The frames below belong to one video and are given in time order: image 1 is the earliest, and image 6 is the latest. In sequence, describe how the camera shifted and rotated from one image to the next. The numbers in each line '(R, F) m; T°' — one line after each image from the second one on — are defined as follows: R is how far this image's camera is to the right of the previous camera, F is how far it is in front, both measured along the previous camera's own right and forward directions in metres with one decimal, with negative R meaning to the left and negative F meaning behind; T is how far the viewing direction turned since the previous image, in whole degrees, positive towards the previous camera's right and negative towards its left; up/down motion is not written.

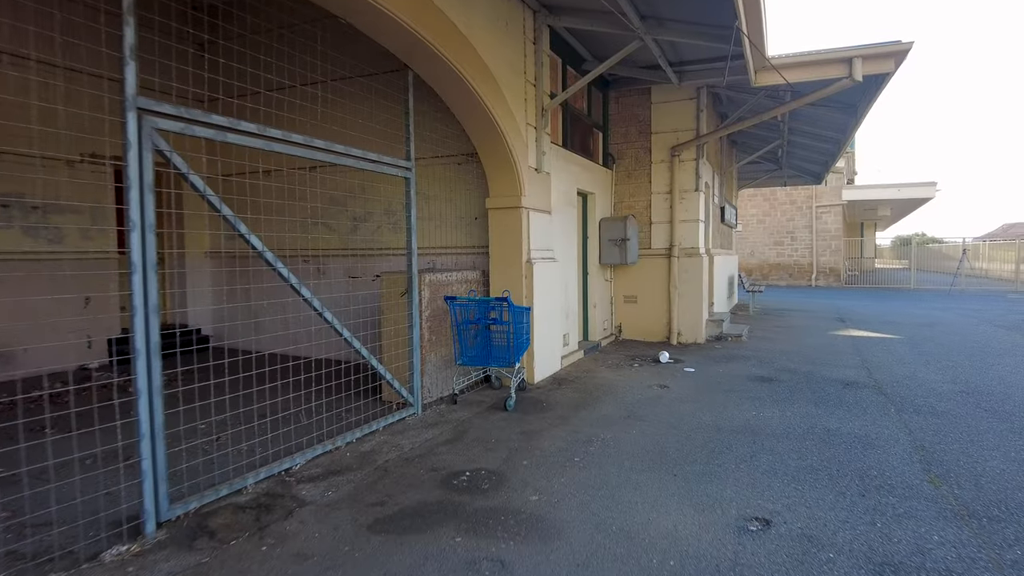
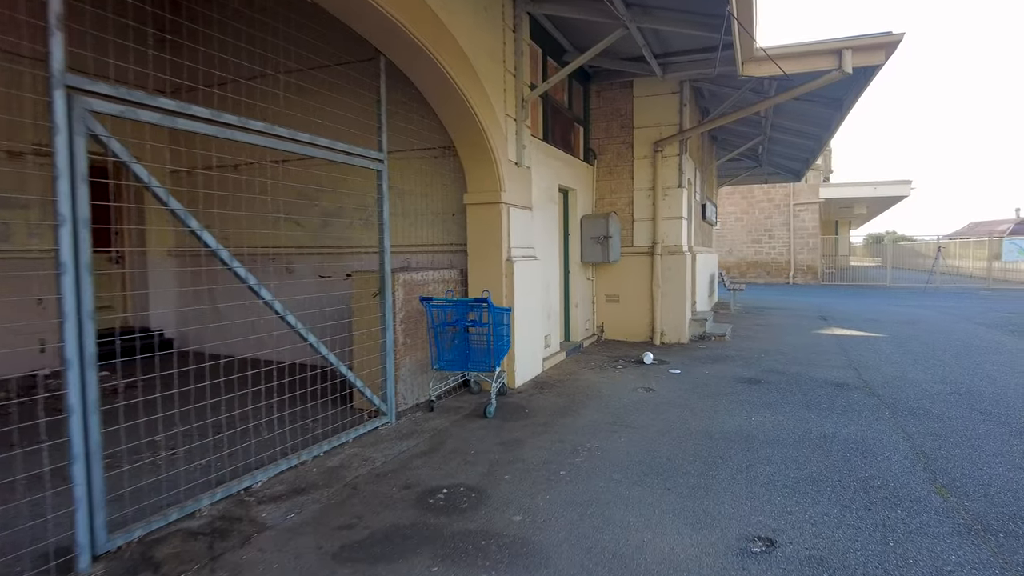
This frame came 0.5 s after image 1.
(0.0, +0.3) m; +2°
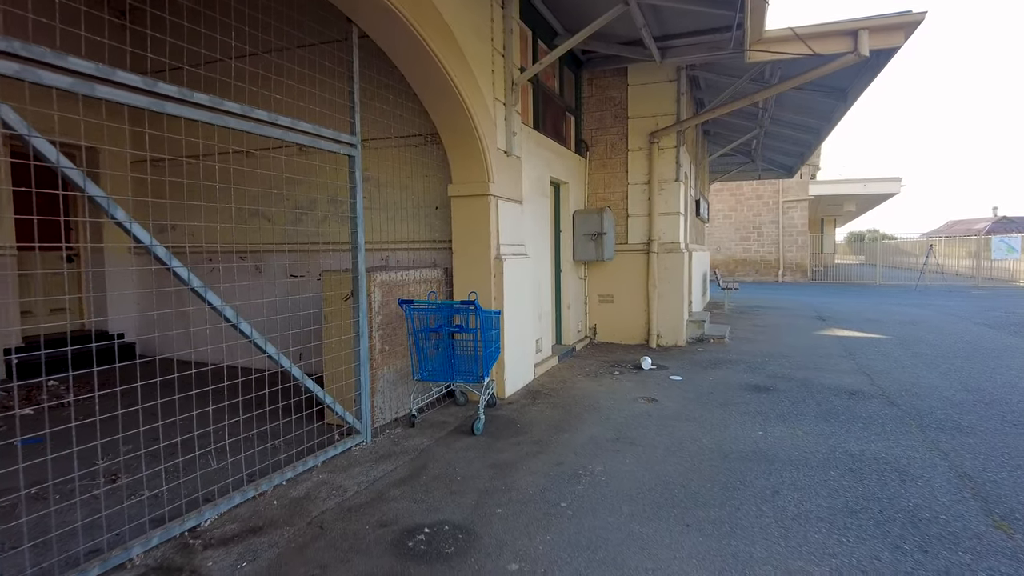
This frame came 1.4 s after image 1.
(0.0, +0.5) m; +1°
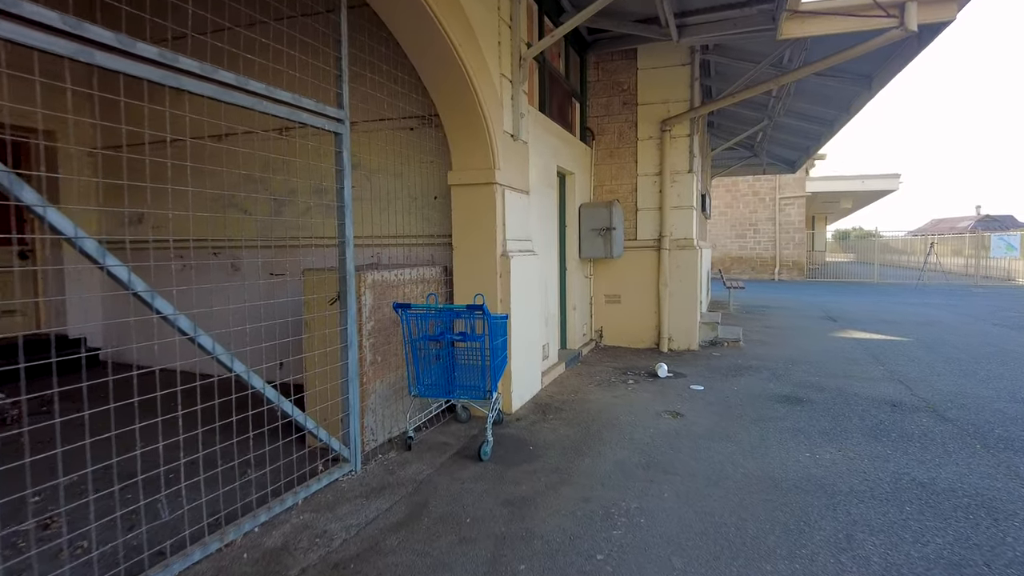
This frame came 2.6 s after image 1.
(-0.2, +0.6) m; +1°
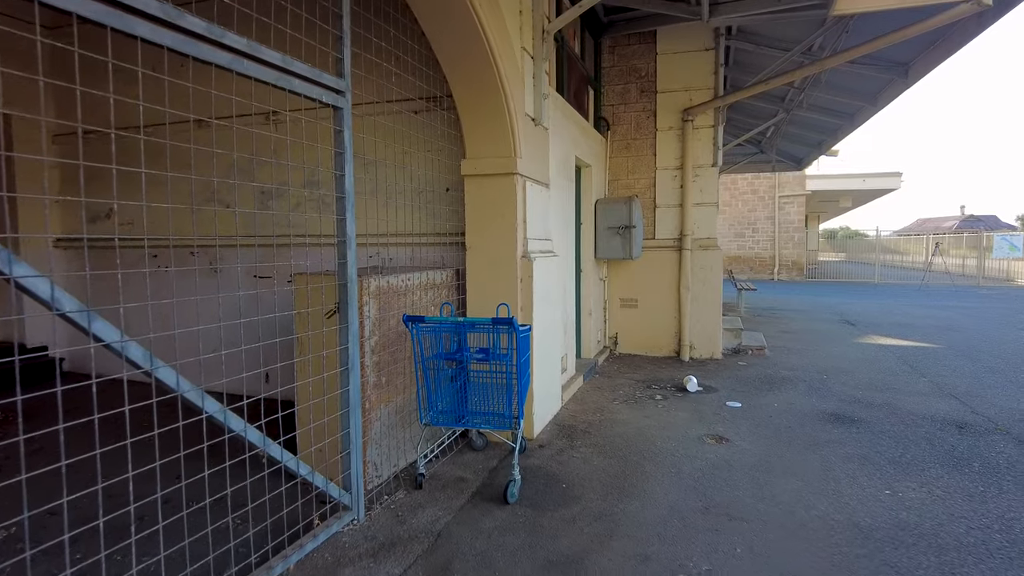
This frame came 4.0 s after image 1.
(-0.2, +0.6) m; +1°
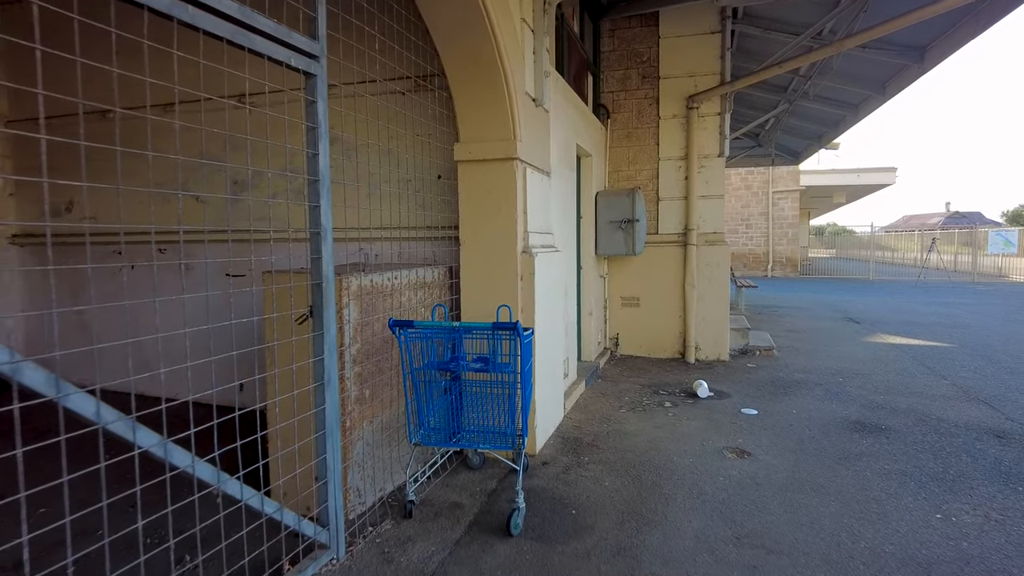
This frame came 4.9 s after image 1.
(-0.1, +0.4) m; +1°
